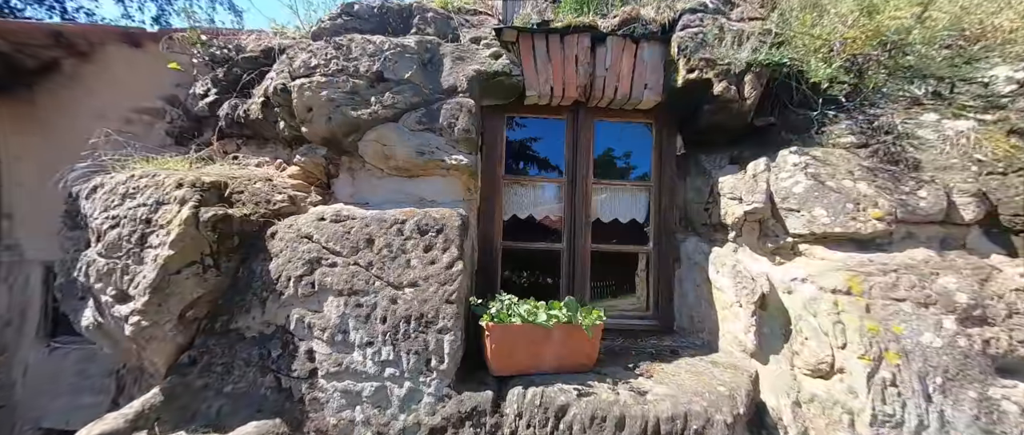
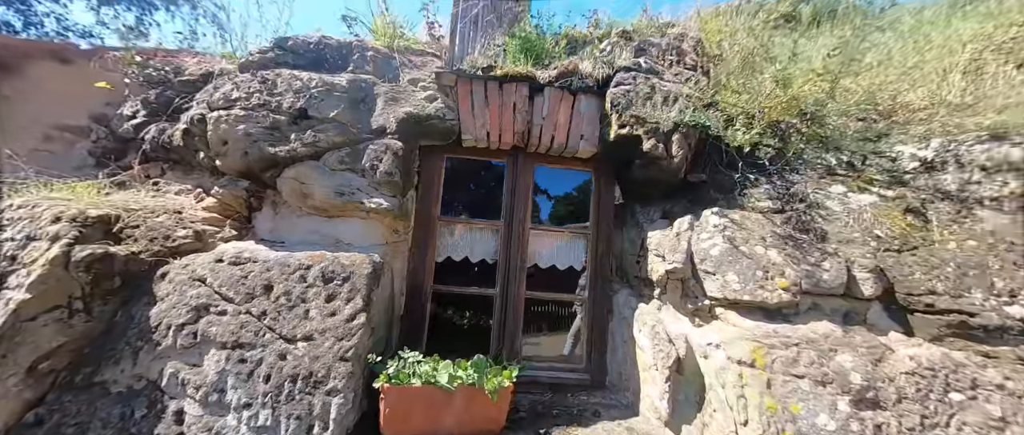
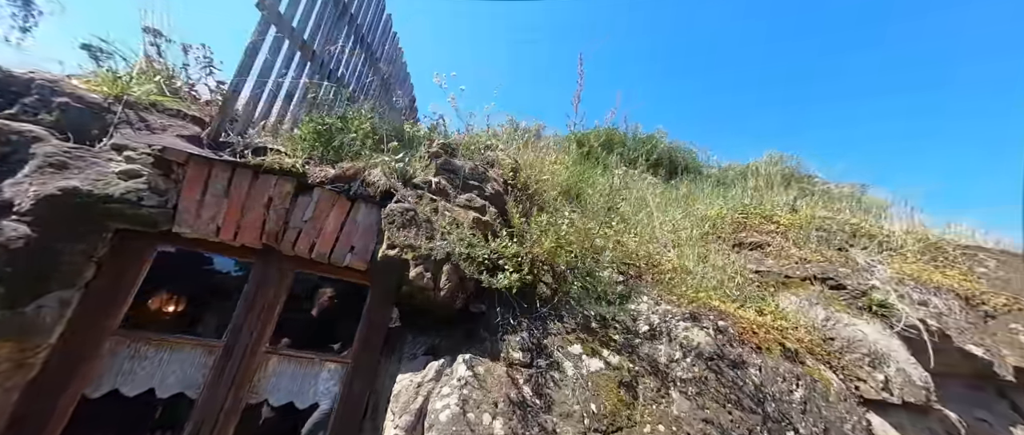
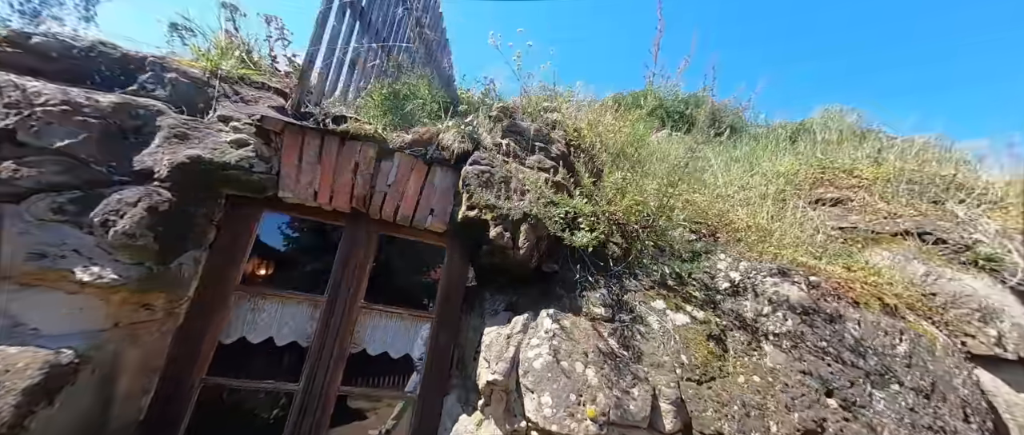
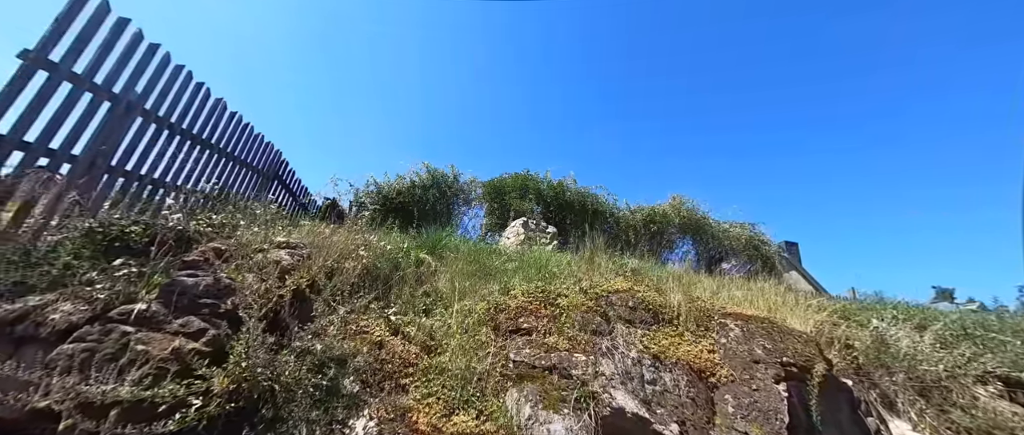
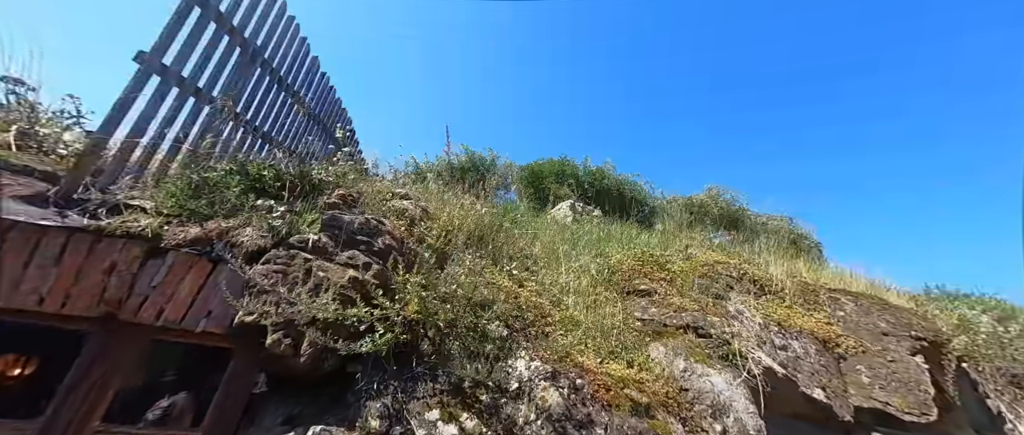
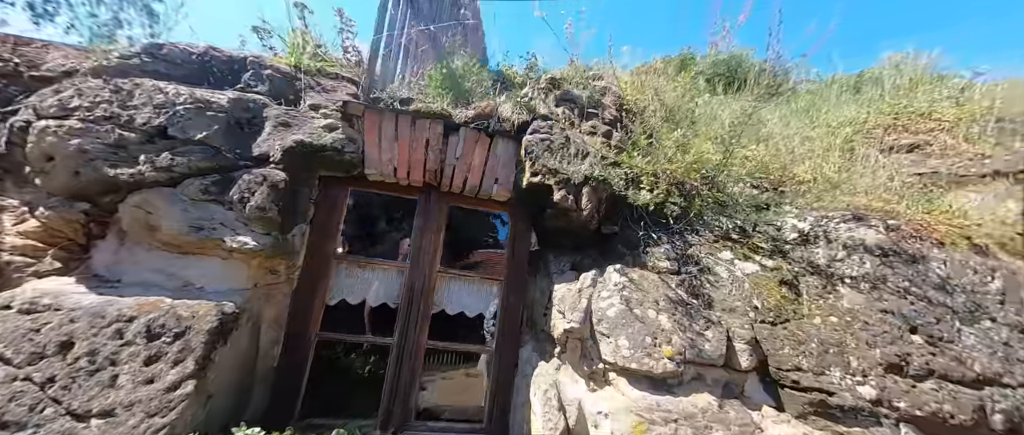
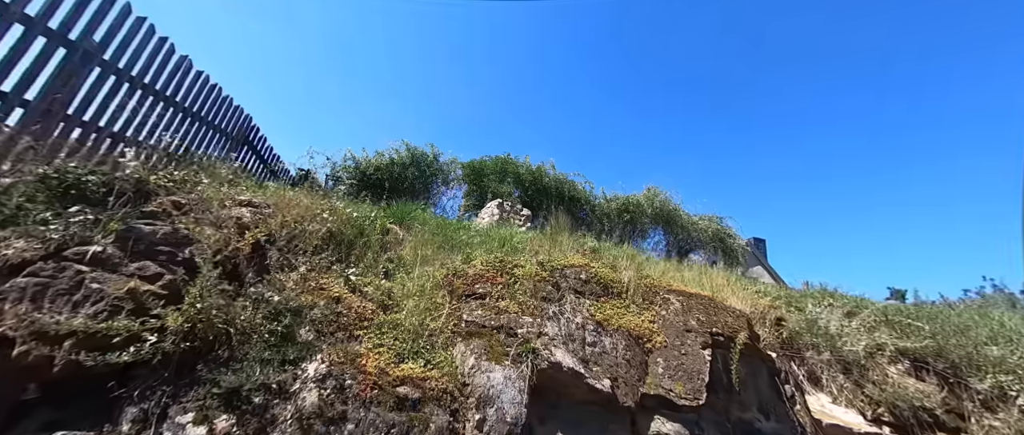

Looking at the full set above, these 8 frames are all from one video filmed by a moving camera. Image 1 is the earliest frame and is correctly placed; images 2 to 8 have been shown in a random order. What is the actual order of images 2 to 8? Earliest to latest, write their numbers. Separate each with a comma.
2, 7, 4, 3, 6, 5, 8
